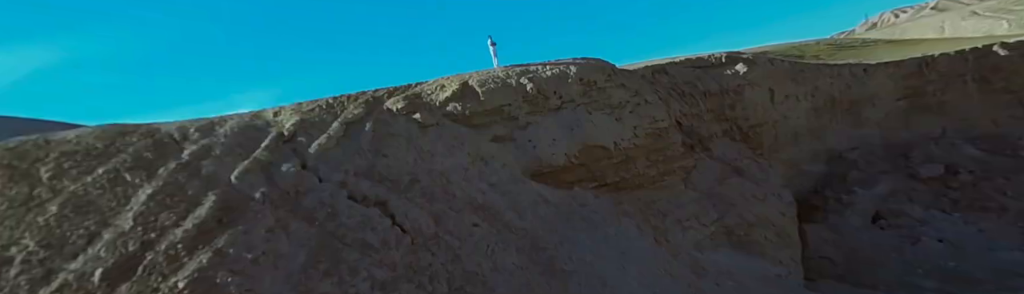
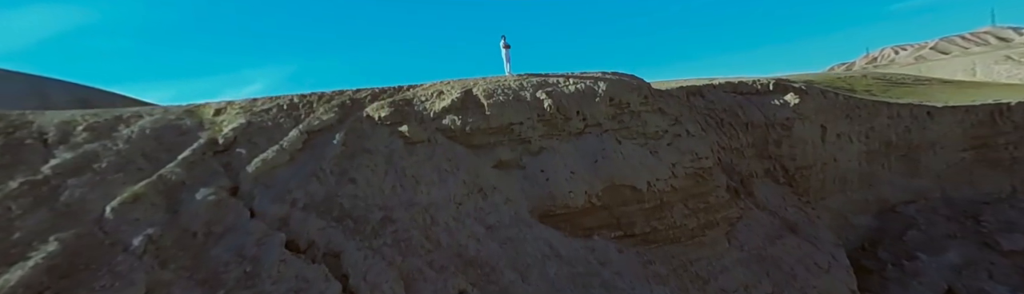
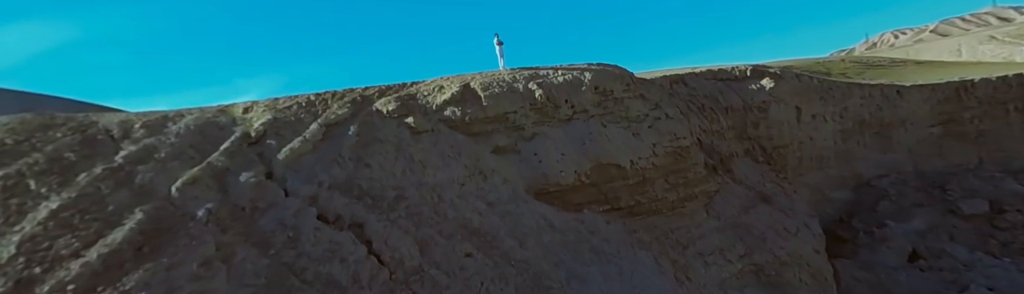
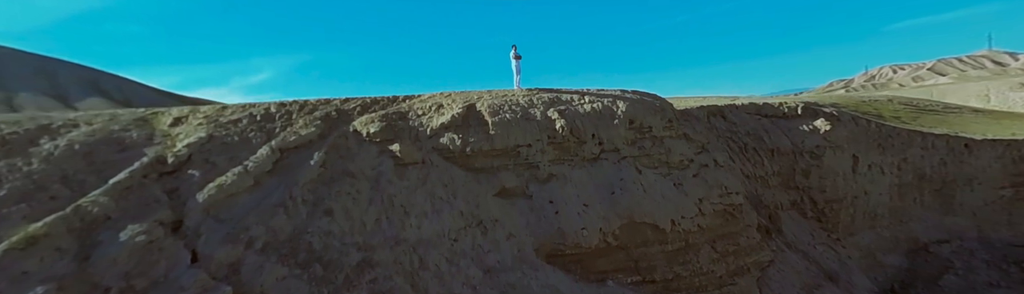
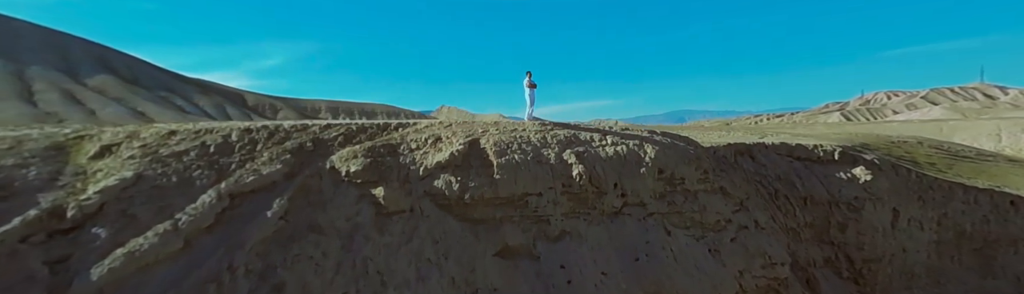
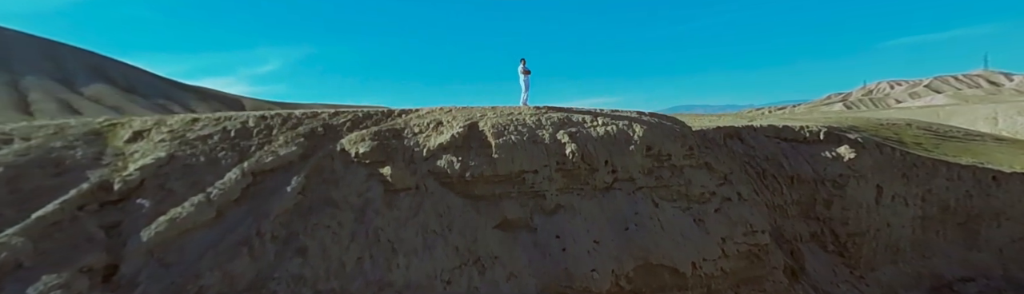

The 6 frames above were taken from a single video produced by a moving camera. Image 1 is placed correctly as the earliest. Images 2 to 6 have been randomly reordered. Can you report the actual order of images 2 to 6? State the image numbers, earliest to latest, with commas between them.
3, 2, 4, 6, 5
